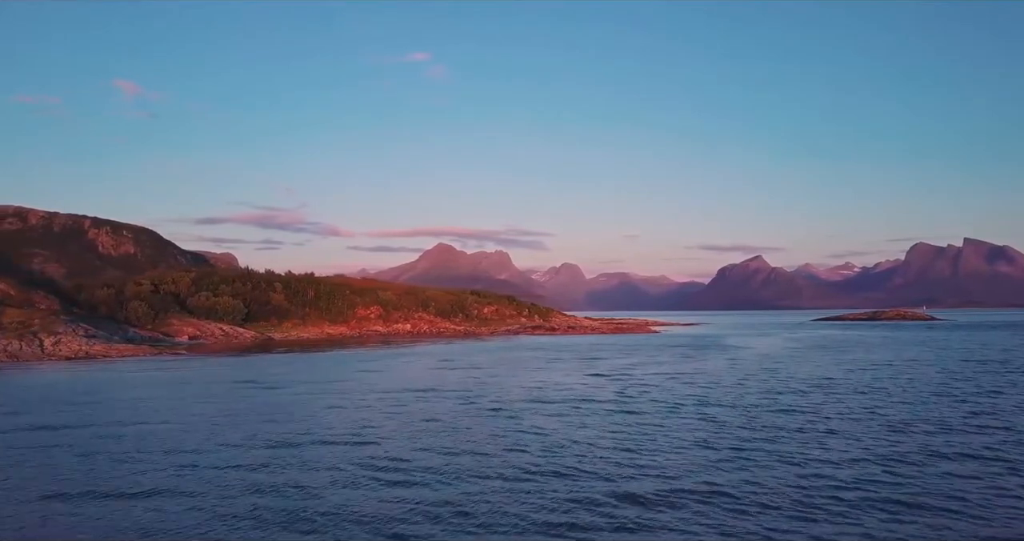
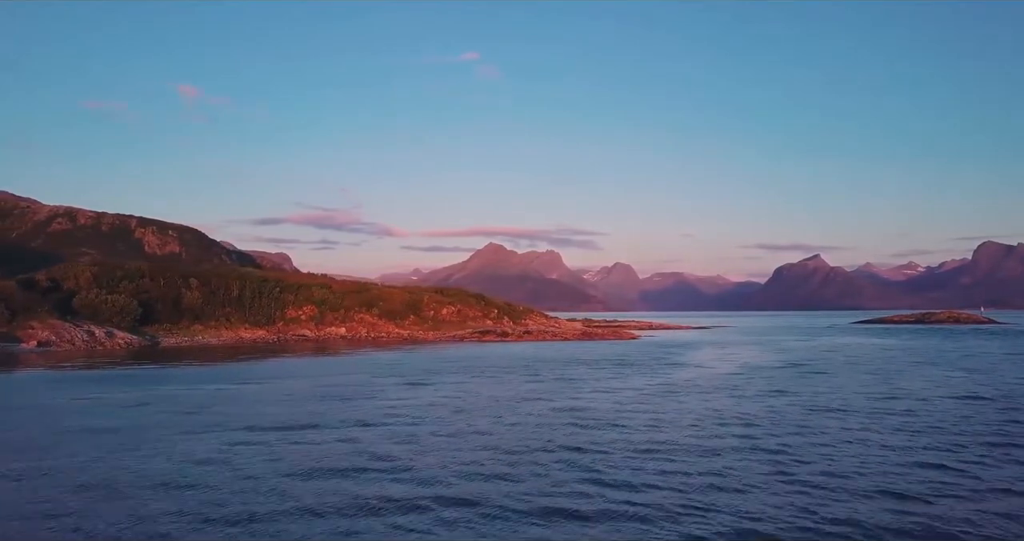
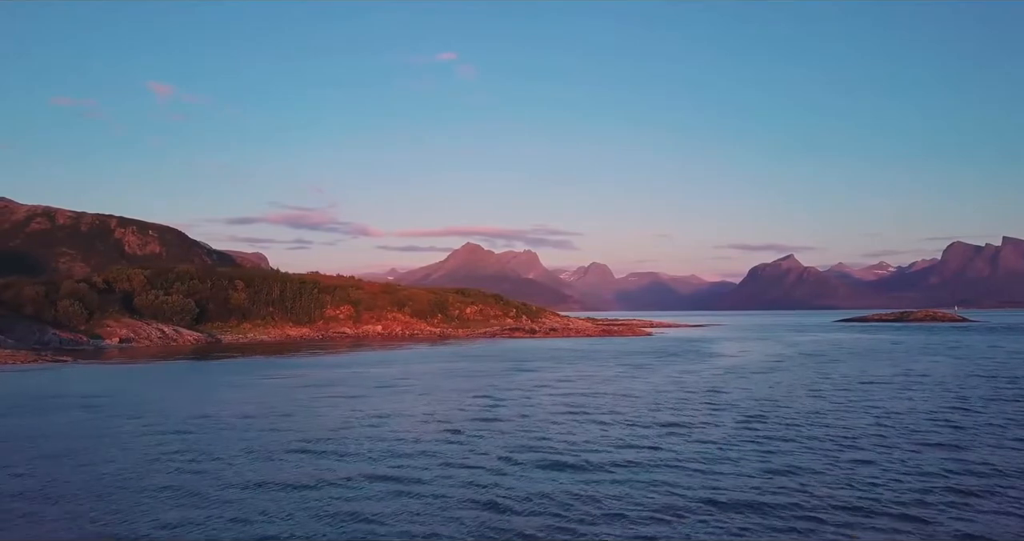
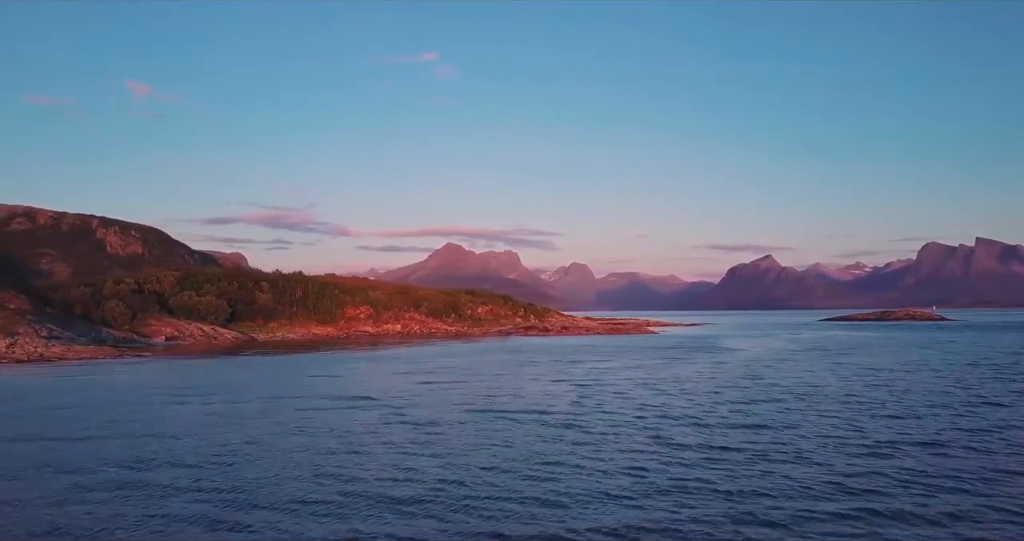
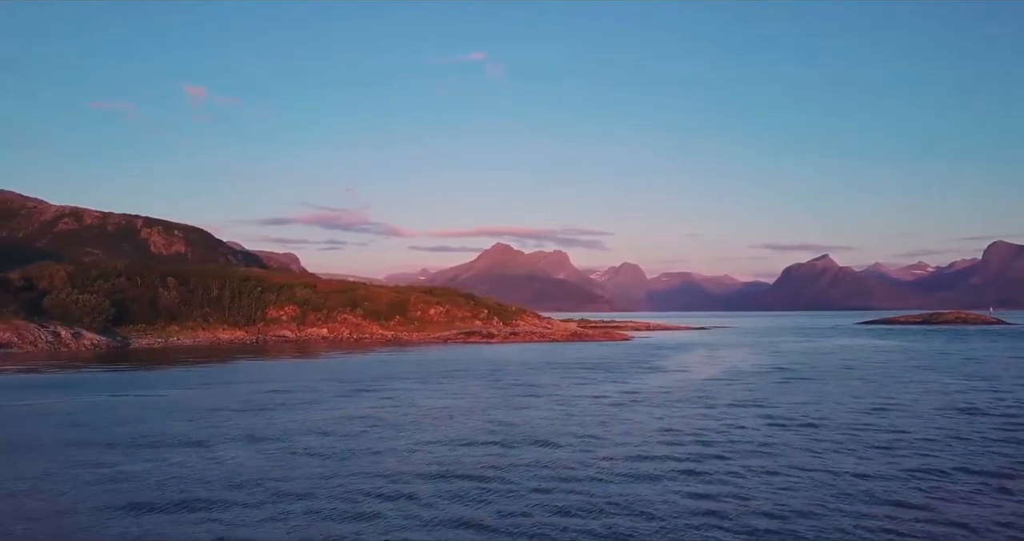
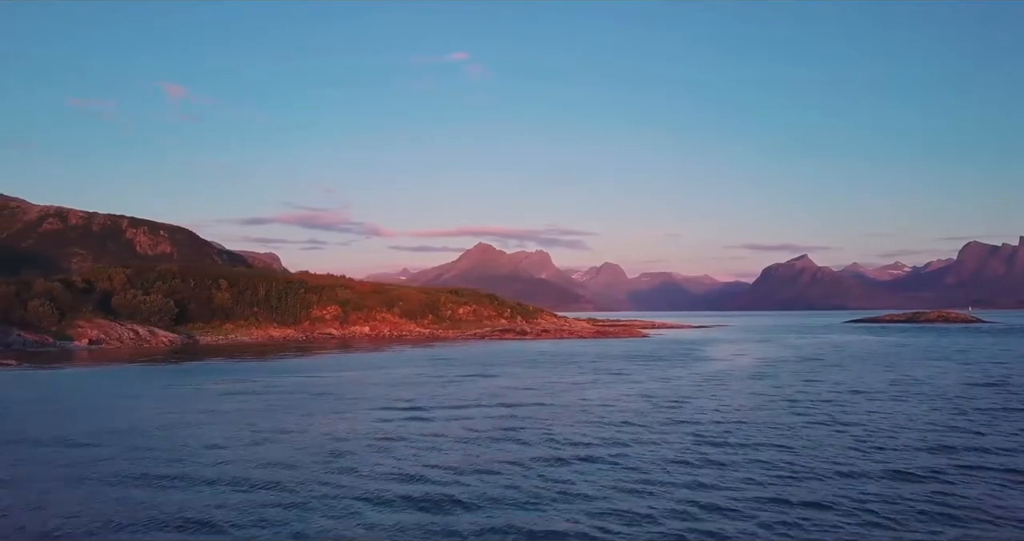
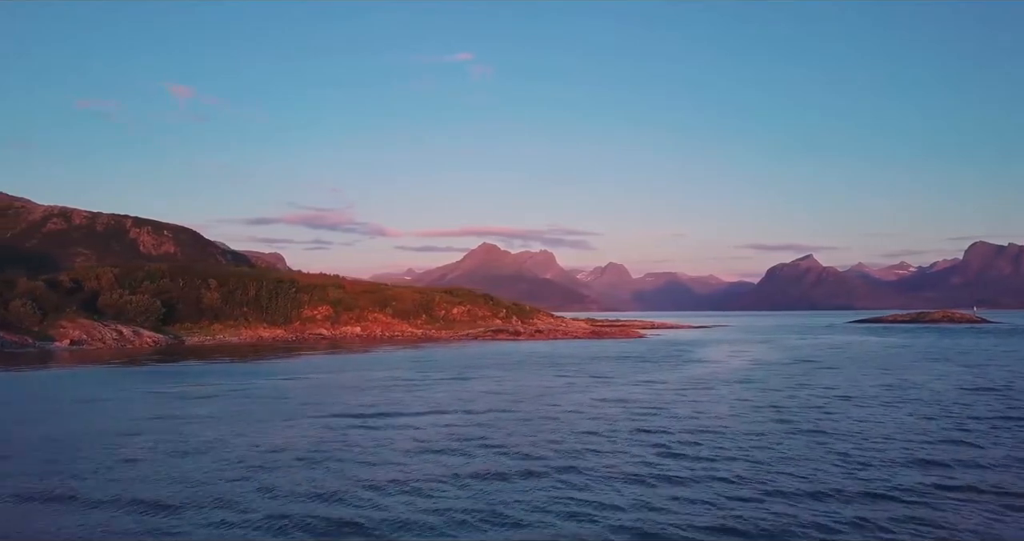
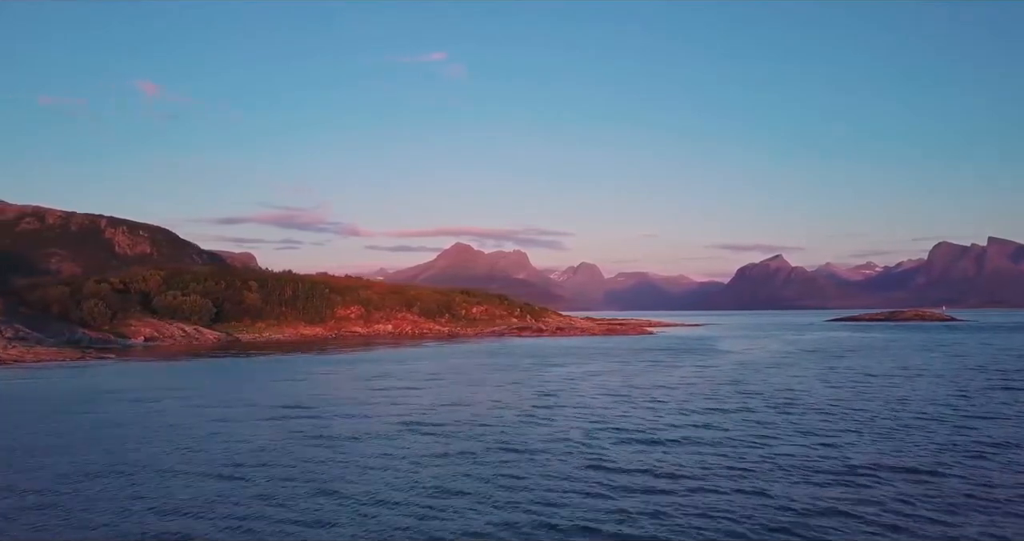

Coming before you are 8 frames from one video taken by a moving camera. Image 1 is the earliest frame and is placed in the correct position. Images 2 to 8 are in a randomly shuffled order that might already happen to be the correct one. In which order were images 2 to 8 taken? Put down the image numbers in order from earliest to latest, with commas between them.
4, 8, 3, 6, 7, 2, 5
